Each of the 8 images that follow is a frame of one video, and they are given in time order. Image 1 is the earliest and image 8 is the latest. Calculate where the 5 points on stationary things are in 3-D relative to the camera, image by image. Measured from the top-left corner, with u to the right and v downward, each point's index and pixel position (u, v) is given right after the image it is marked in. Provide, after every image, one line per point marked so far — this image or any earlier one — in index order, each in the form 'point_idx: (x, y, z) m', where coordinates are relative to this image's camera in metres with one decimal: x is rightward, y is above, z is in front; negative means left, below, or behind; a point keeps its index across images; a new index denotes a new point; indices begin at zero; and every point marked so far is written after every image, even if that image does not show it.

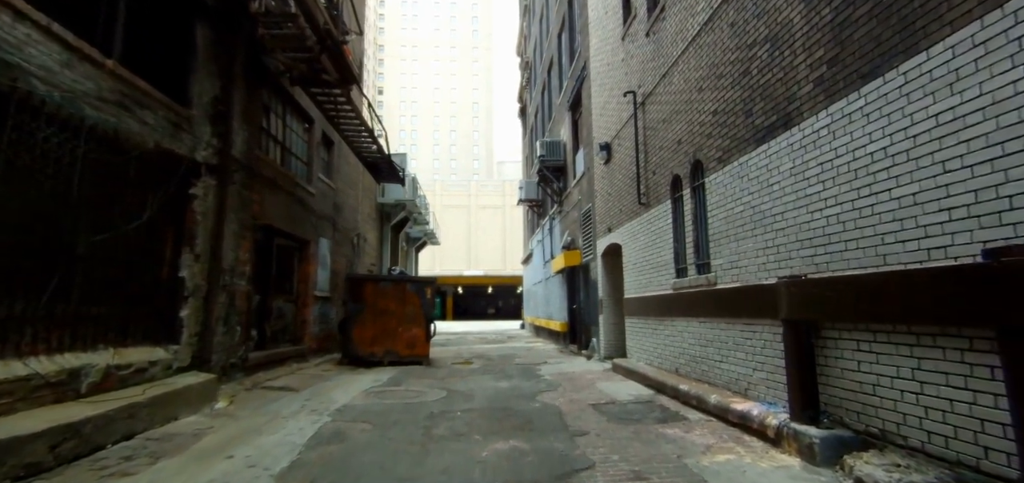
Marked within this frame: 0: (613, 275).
0: (+2.3, -0.8, +12.0) m
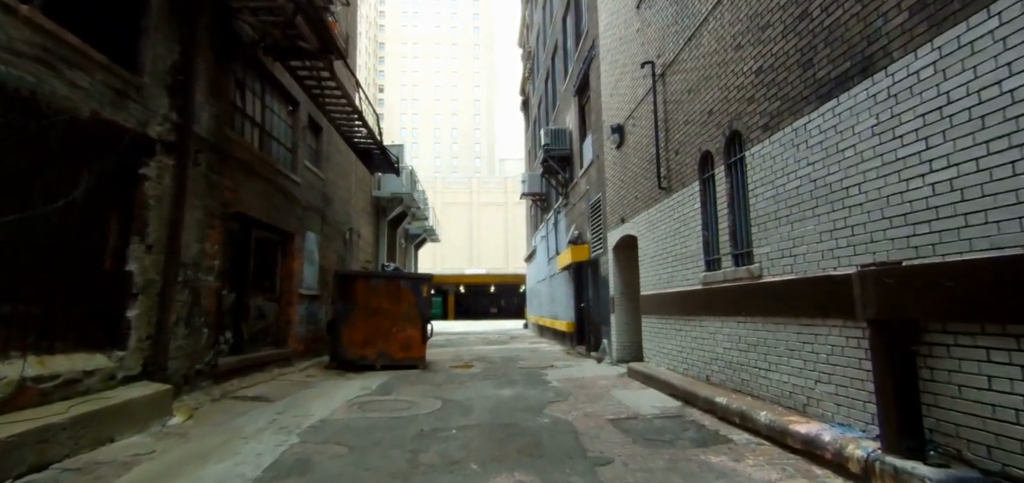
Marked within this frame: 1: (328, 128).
0: (+2.4, -0.6, +11.0) m
1: (-4.6, +2.8, +12.9) m
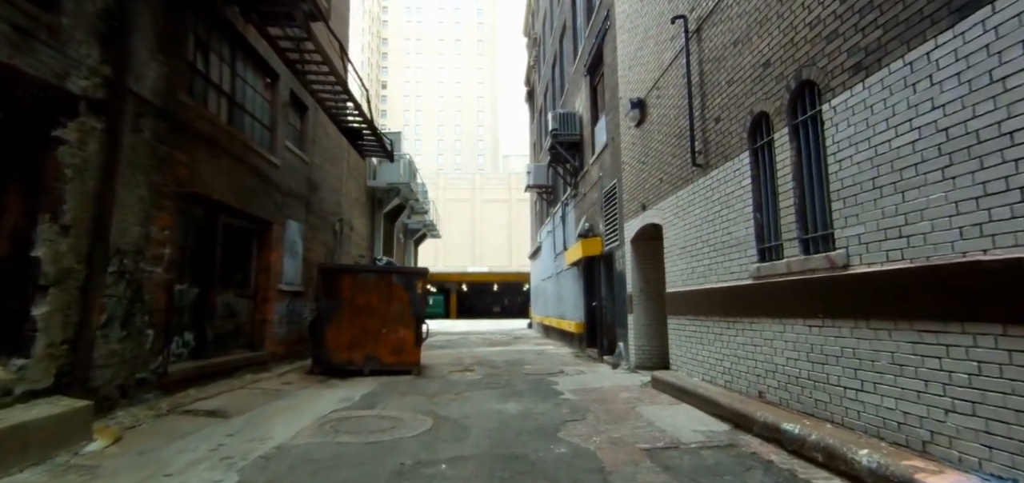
0: (+2.5, -0.5, +9.8) m
1: (-4.5, +3.0, +11.7) m
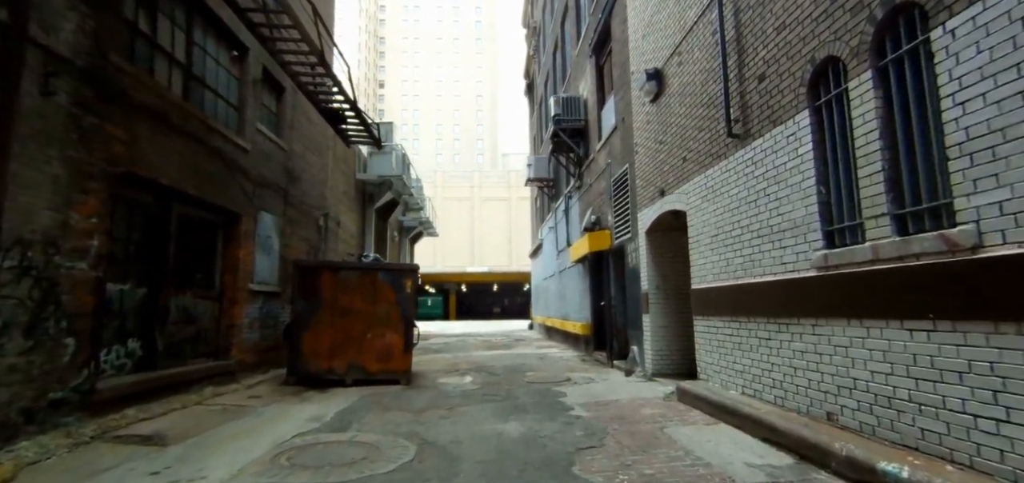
0: (+2.5, -0.3, +8.6) m
1: (-4.5, +3.1, +10.6) m
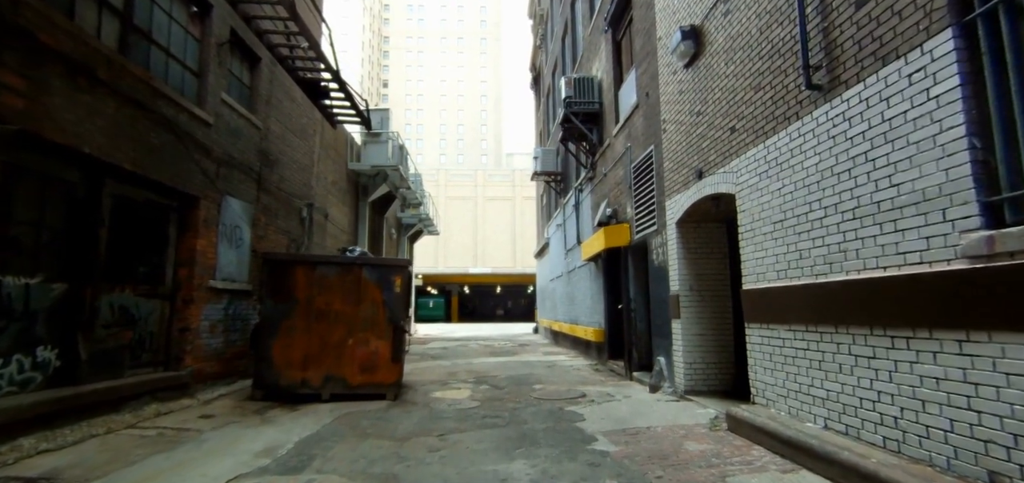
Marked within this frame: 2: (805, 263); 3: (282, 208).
0: (+2.6, -0.2, +7.3) m
1: (-4.4, +3.3, +9.3) m
2: (+2.5, -0.2, +4.4) m
3: (-4.4, +0.7, +10.0) m
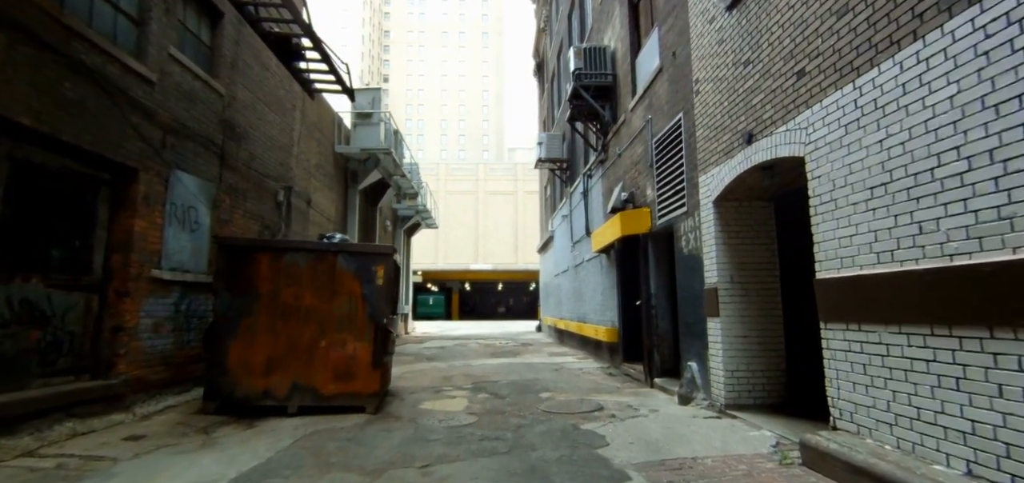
0: (+2.6, 0.0, +6.0) m
1: (-4.3, +3.5, +8.1) m
2: (+2.5, 0.0, +3.1) m
3: (-4.4, +0.9, +8.8) m
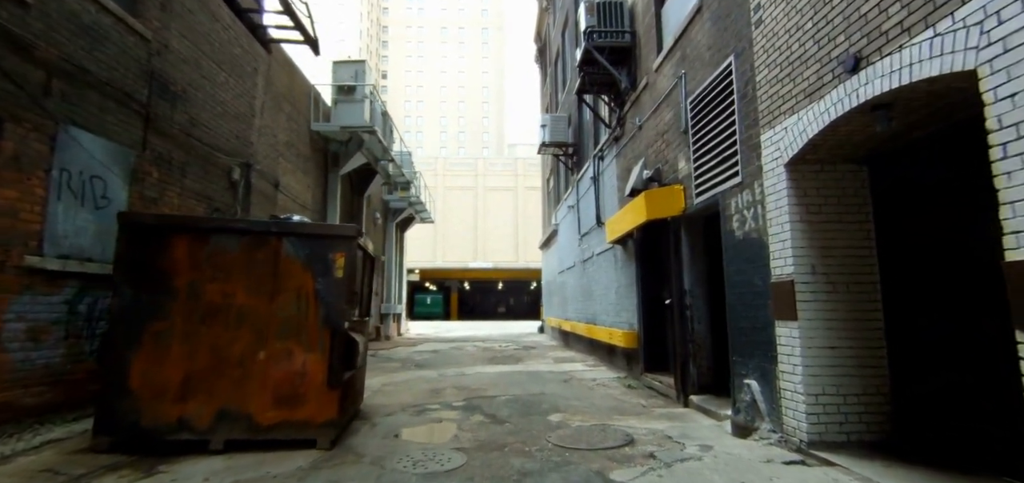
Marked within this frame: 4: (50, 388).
0: (+2.6, +0.2, +4.4) m
1: (-4.3, +3.7, +6.5) m
2: (+2.5, +0.2, +1.5) m
3: (-4.4, +1.1, +7.2) m
4: (-4.3, -1.3, +4.8) m
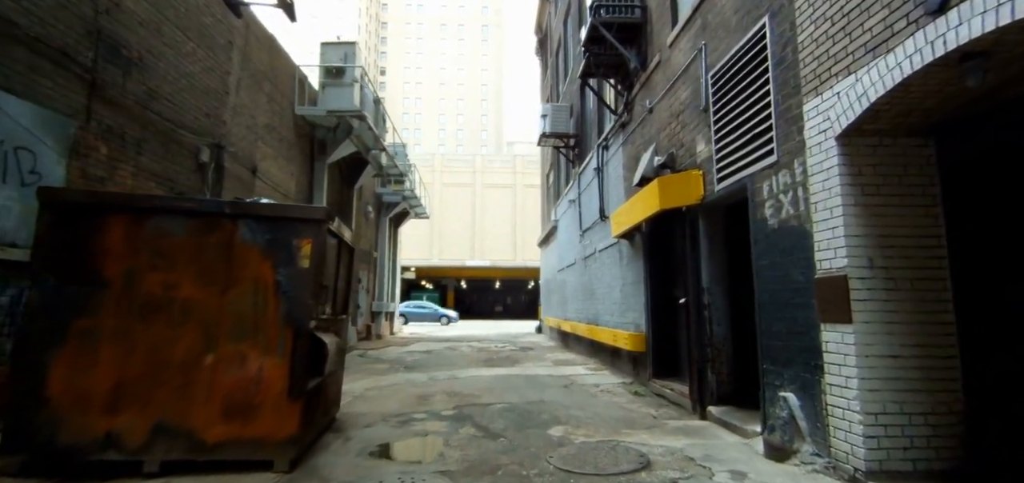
0: (+2.6, +0.3, +3.7) m
1: (-4.3, +3.9, +5.7) m
2: (+2.5, +0.3, +0.7) m
3: (-4.4, +1.3, +6.4) m
4: (-4.3, -1.2, +4.1) m
